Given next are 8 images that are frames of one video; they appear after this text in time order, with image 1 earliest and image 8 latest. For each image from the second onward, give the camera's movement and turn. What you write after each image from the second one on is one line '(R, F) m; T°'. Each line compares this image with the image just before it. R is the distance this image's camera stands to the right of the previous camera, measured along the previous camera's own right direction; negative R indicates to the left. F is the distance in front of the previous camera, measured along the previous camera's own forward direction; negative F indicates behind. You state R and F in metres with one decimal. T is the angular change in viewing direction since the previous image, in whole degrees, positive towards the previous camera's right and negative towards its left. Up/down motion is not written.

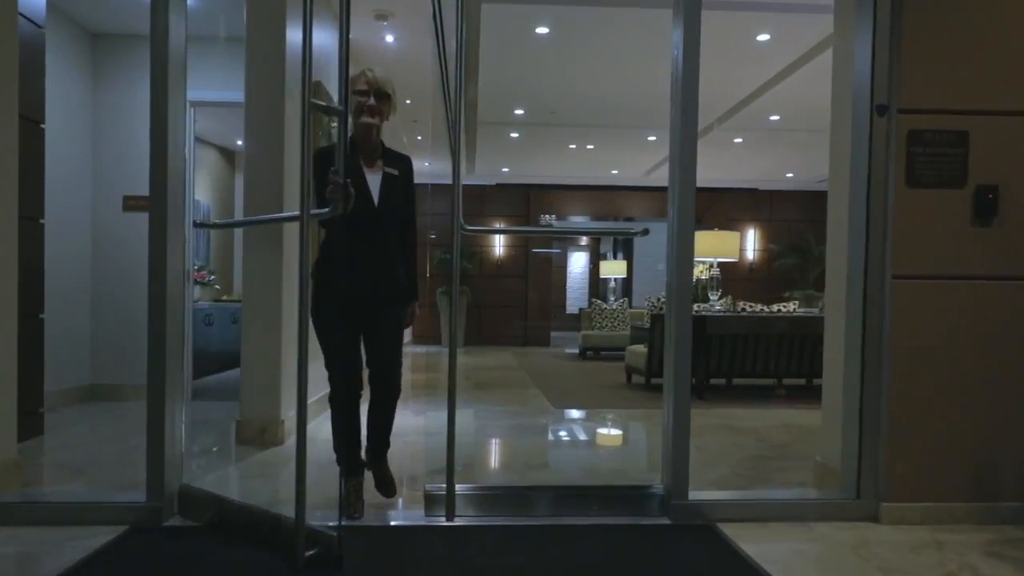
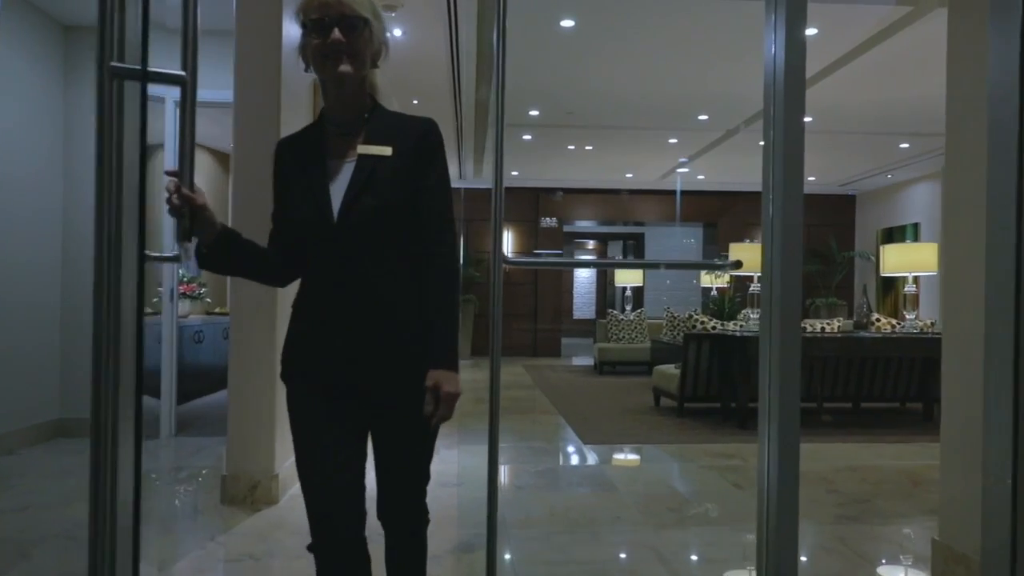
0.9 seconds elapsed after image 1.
(-0.1, +0.5) m; 0°
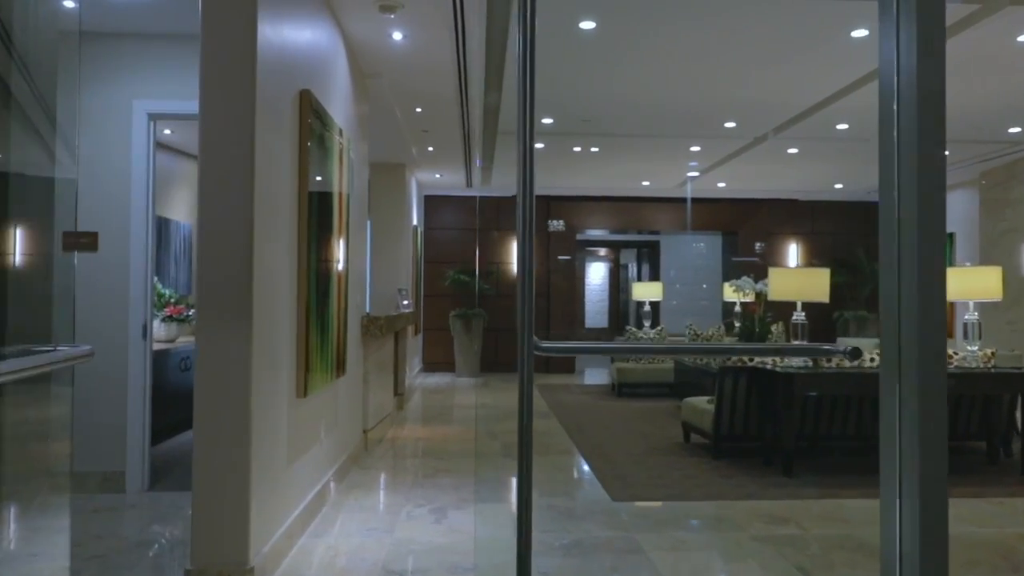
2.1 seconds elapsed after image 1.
(0.0, +0.5) m; -1°
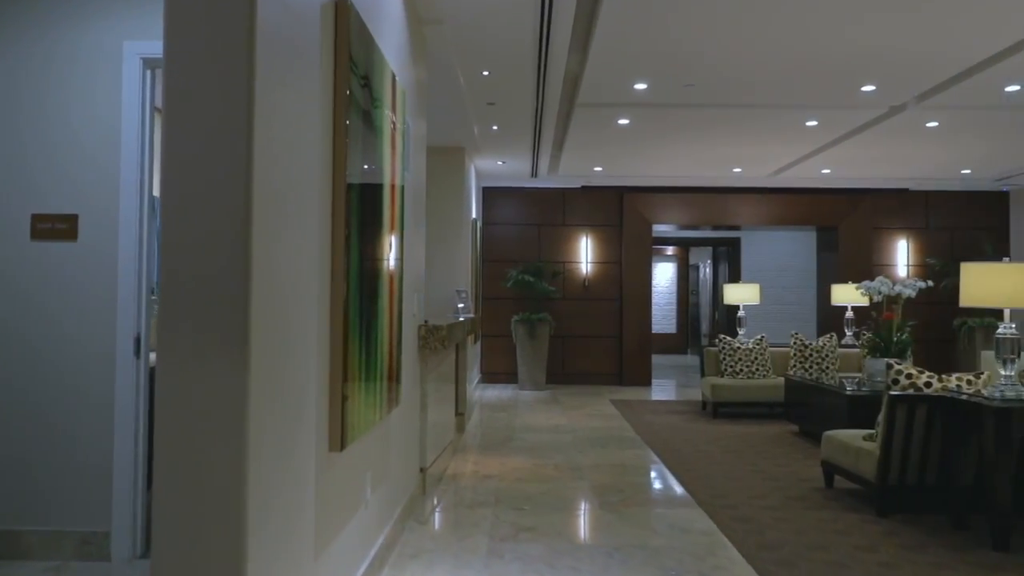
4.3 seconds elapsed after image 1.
(-0.3, +1.0) m; -4°
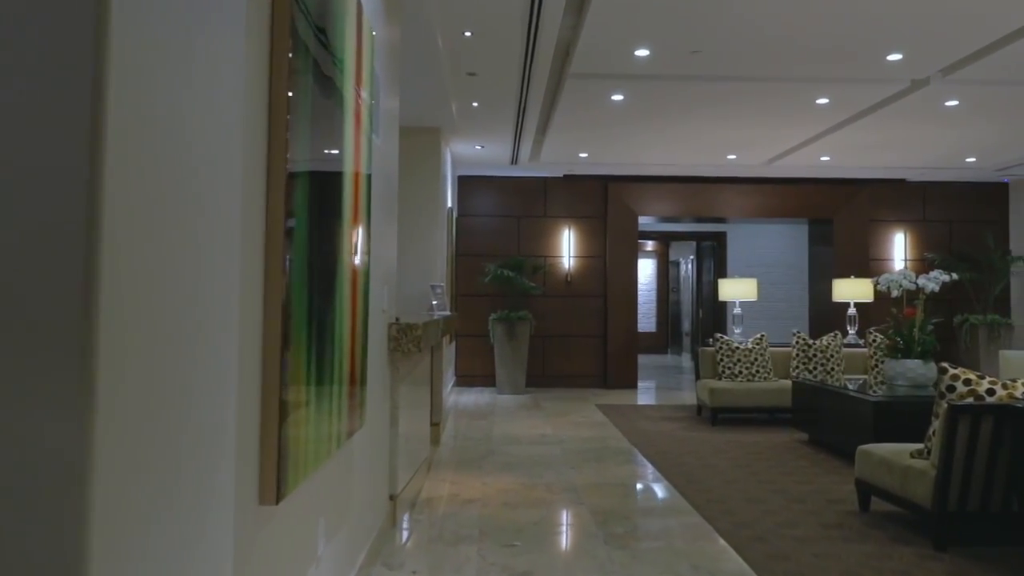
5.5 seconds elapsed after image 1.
(-0.1, +0.6) m; +2°
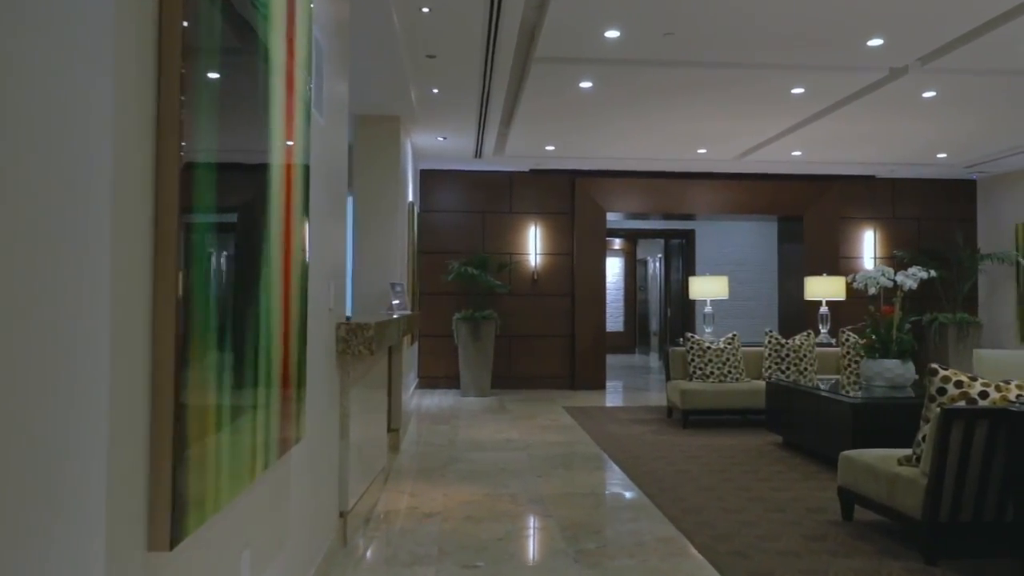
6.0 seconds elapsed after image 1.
(0.0, +0.3) m; +3°
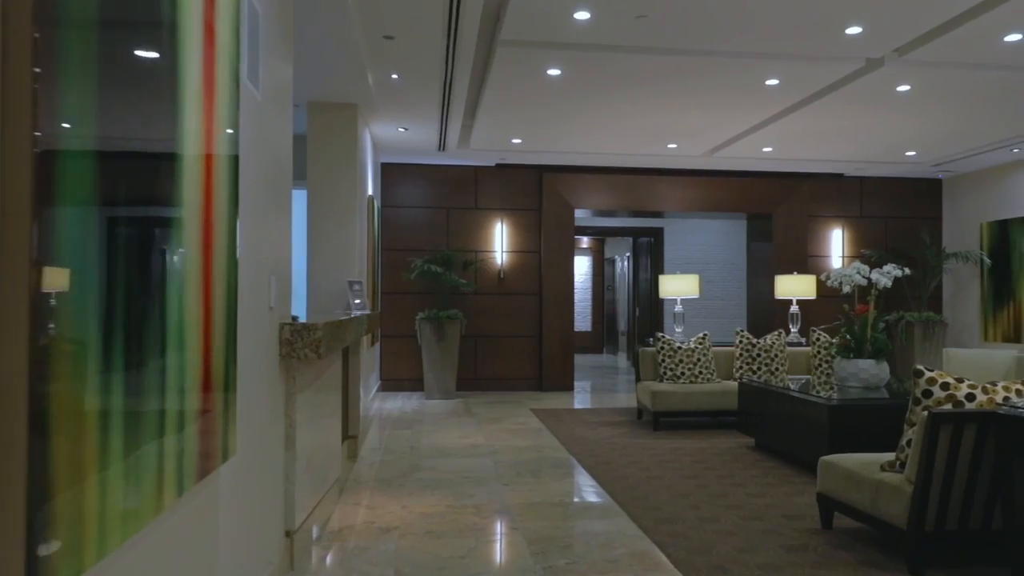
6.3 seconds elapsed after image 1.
(0.0, +0.2) m; +3°
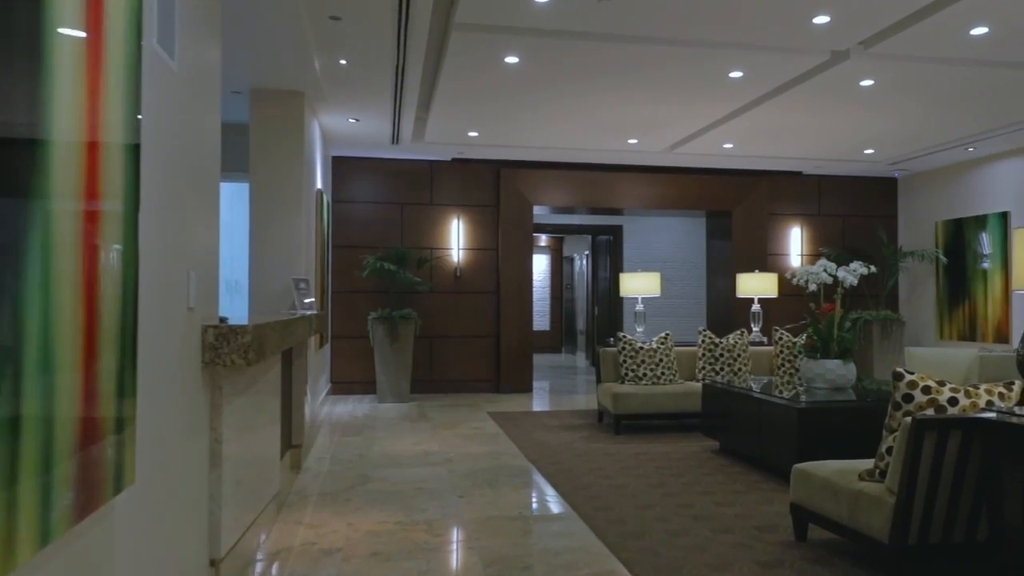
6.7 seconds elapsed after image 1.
(0.0, +0.3) m; +3°
